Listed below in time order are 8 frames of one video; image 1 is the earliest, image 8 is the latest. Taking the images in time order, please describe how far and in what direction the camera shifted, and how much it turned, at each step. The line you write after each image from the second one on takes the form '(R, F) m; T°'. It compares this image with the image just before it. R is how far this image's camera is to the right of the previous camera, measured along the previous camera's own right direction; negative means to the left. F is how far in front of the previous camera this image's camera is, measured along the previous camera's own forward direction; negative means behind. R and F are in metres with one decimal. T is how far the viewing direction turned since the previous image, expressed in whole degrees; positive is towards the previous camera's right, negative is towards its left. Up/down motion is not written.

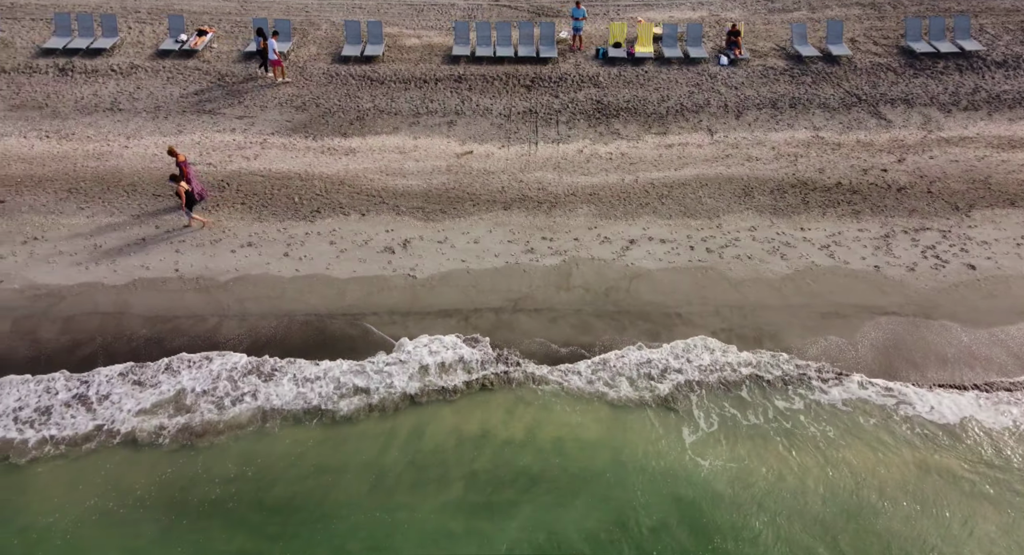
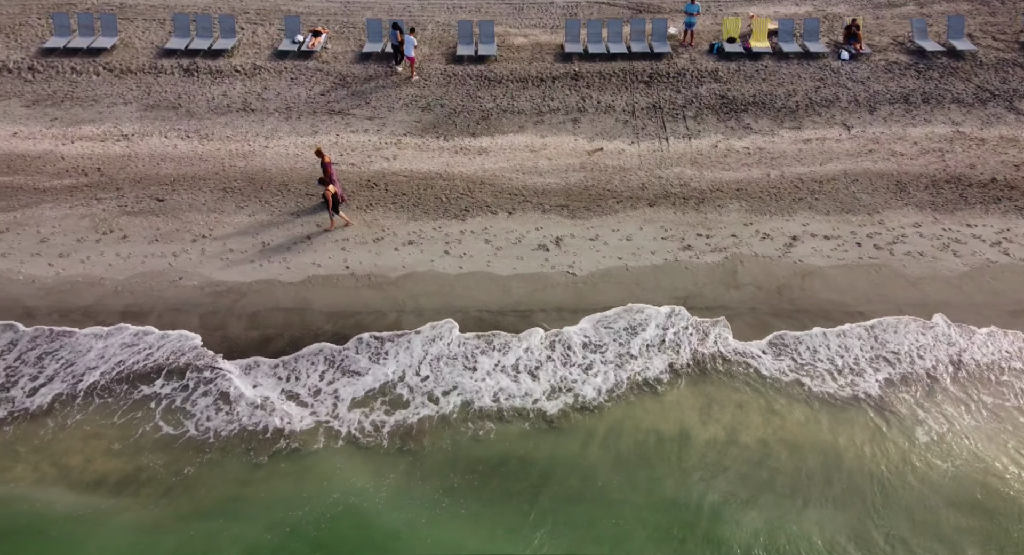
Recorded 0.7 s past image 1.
(-3.2, +0.2) m; -2°
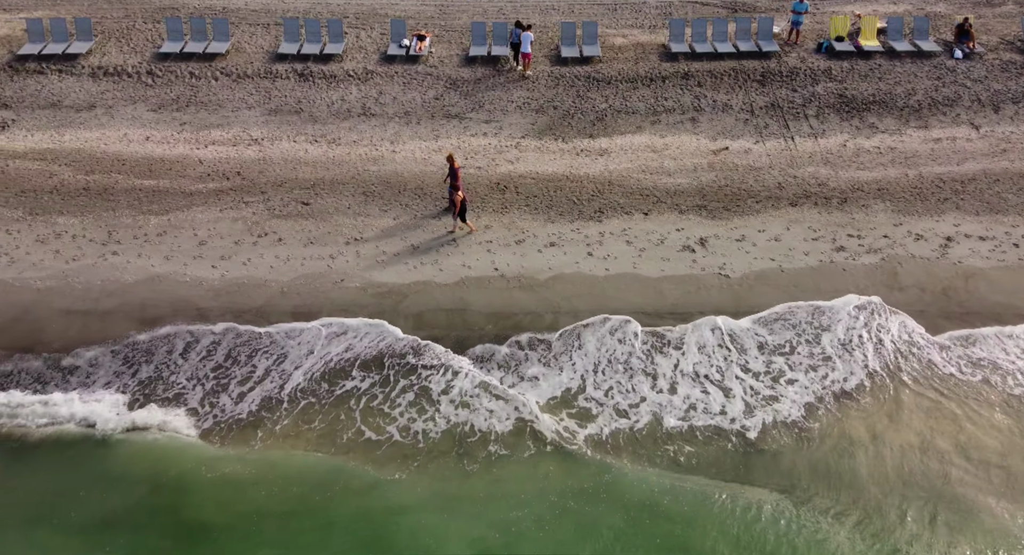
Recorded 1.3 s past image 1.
(-2.9, 0.0) m; -2°
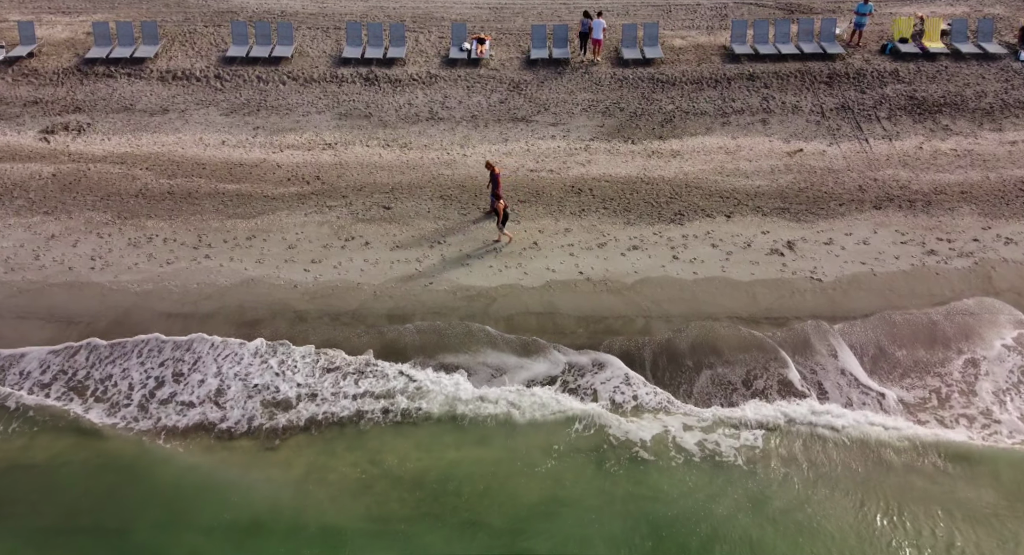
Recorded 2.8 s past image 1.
(-1.7, 0.0) m; -1°
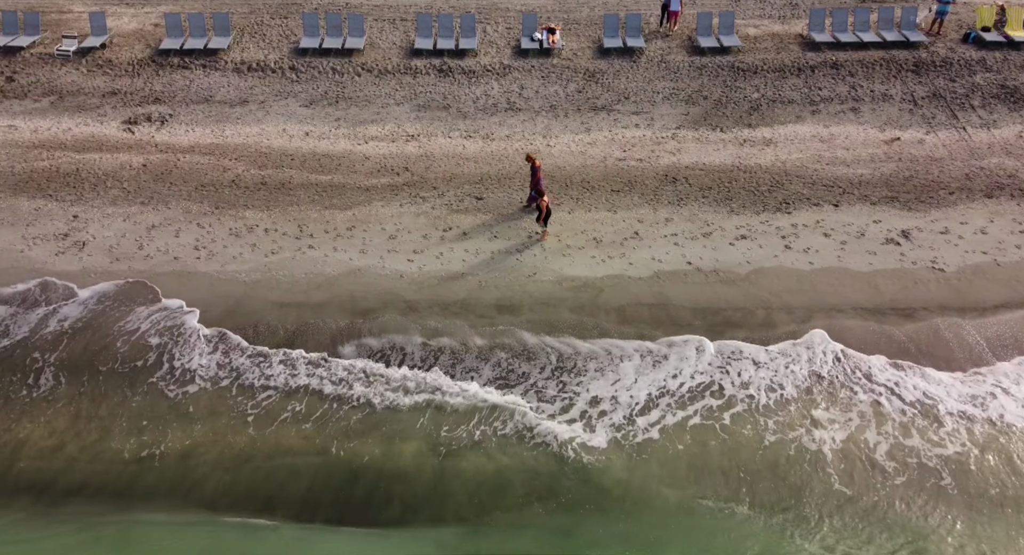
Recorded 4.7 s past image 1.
(-2.1, +0.4) m; -1°
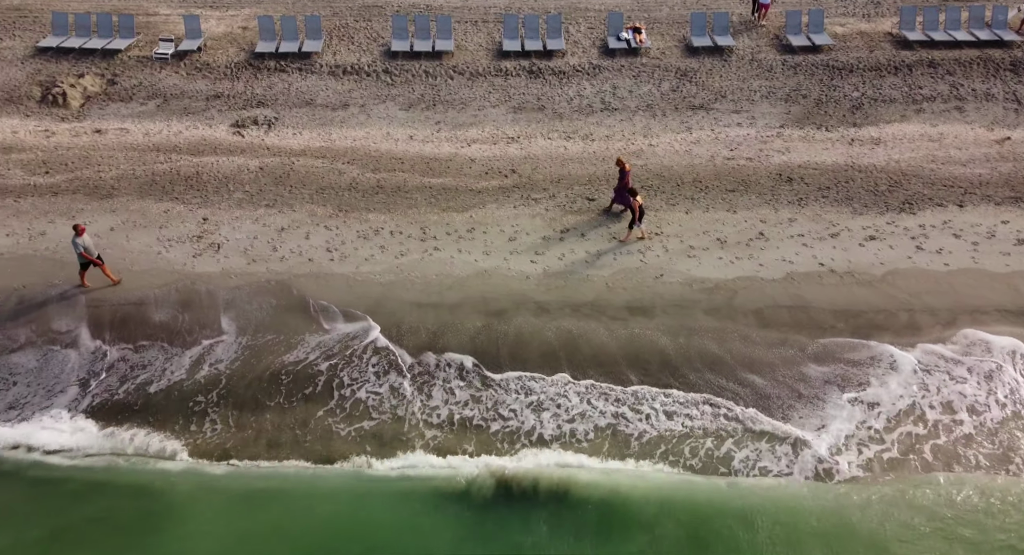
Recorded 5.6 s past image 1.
(-2.5, -0.1) m; -1°
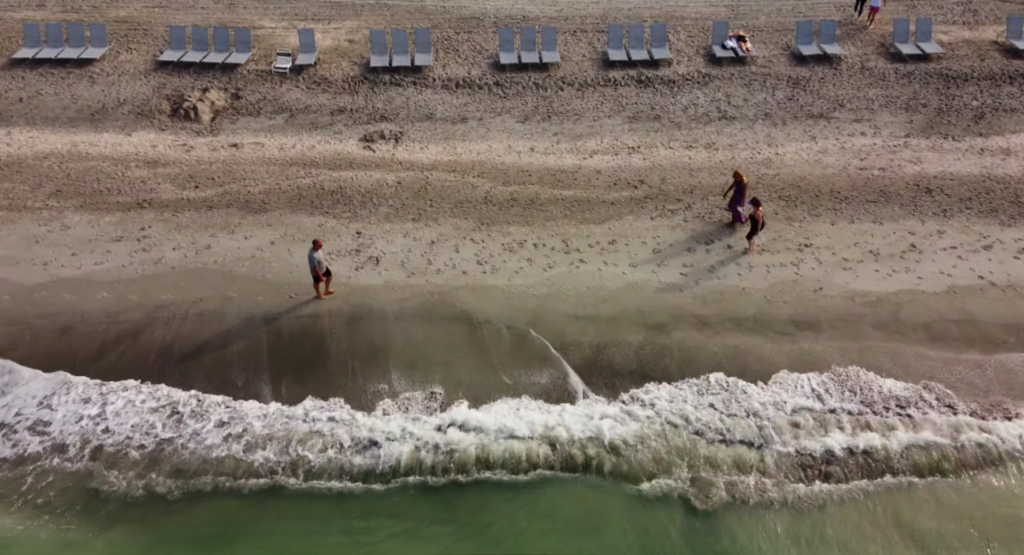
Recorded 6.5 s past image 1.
(-2.9, -0.3) m; -2°
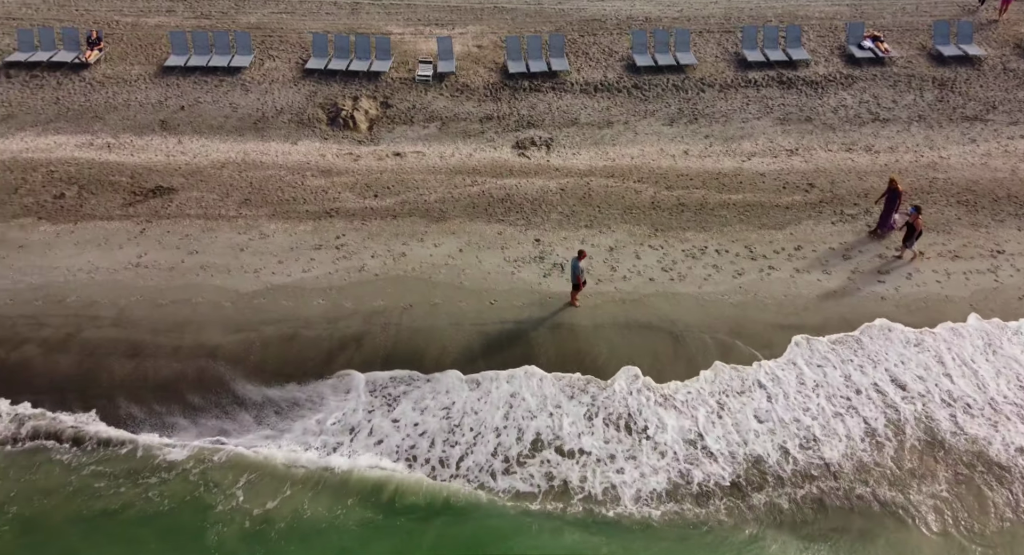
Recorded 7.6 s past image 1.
(-3.7, -0.5) m; -2°
